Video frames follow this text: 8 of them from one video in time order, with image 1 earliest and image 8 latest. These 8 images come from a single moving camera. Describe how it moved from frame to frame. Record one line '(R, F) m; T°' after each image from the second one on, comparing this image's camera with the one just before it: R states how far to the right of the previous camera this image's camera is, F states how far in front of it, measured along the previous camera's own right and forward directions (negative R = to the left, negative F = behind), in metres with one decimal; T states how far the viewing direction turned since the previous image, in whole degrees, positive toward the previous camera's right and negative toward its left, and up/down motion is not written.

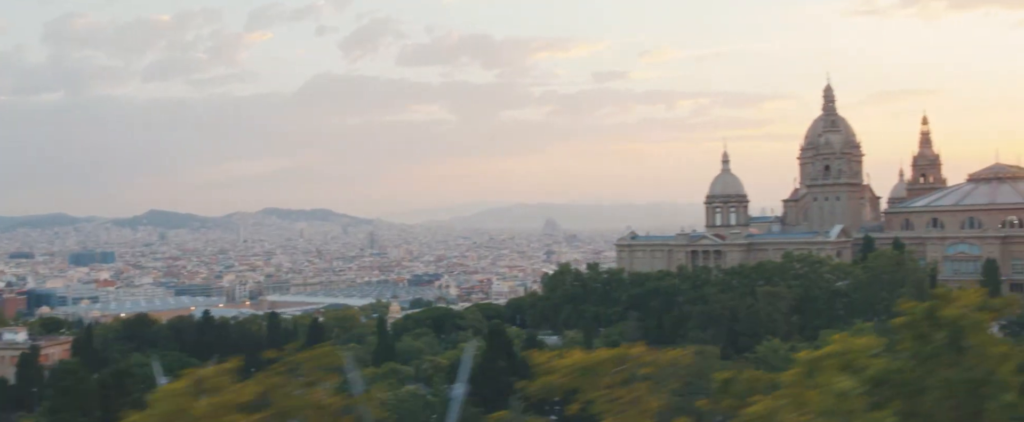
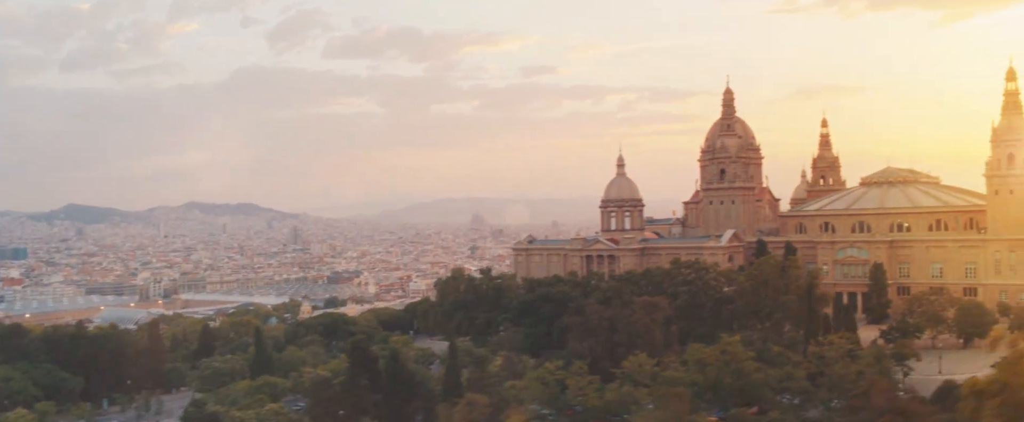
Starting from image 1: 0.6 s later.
(+3.5, +1.8) m; +4°
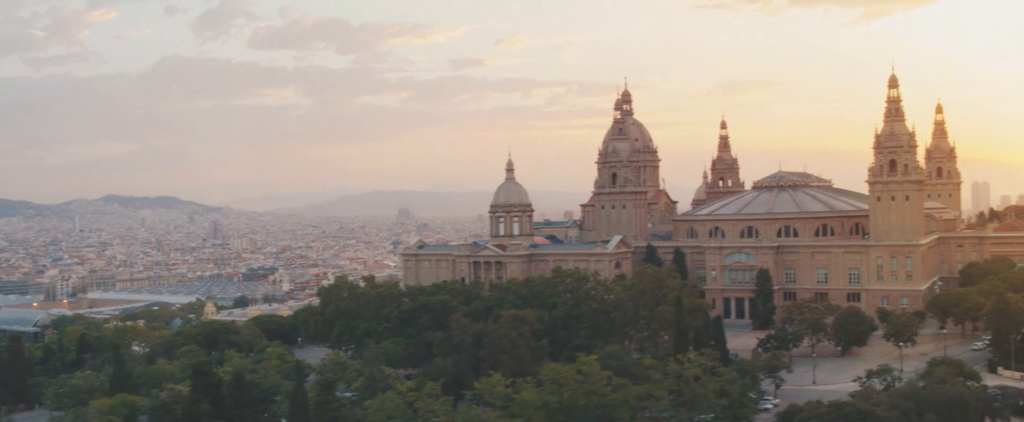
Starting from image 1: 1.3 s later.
(+3.9, +2.1) m; +4°
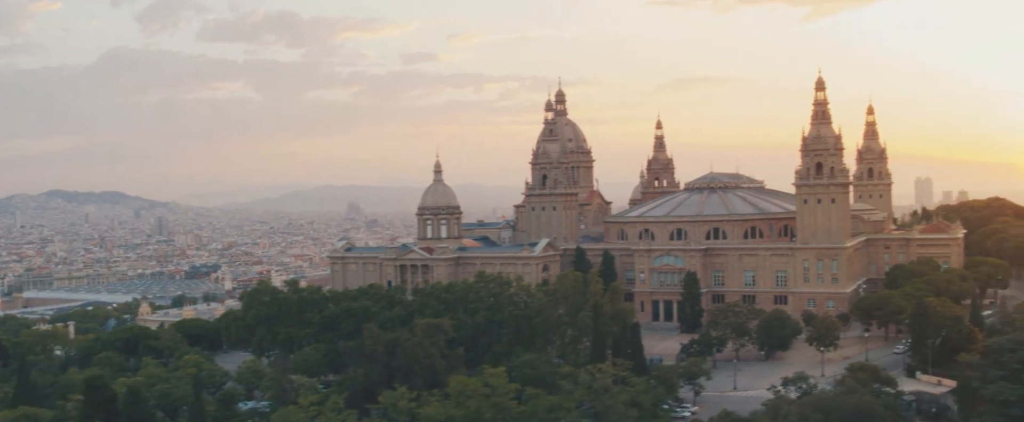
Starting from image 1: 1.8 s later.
(+2.3, +1.3) m; +3°
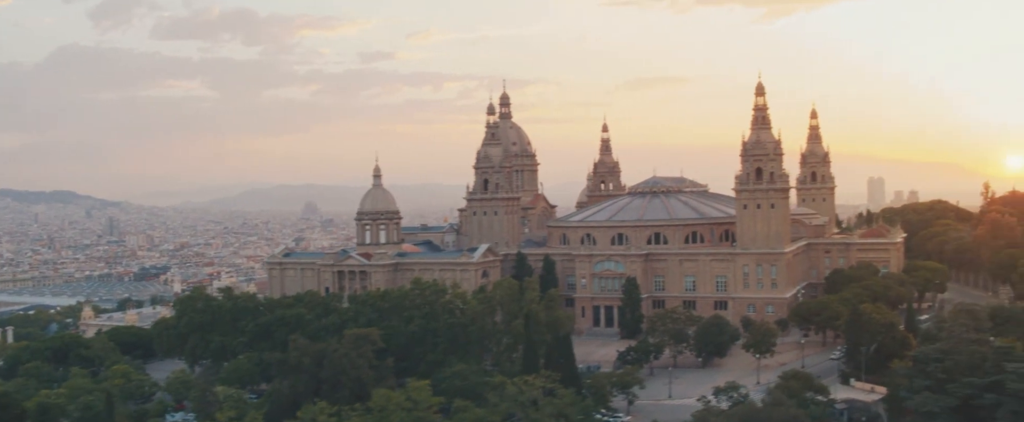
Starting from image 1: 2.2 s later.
(+1.7, +0.9) m; +2°
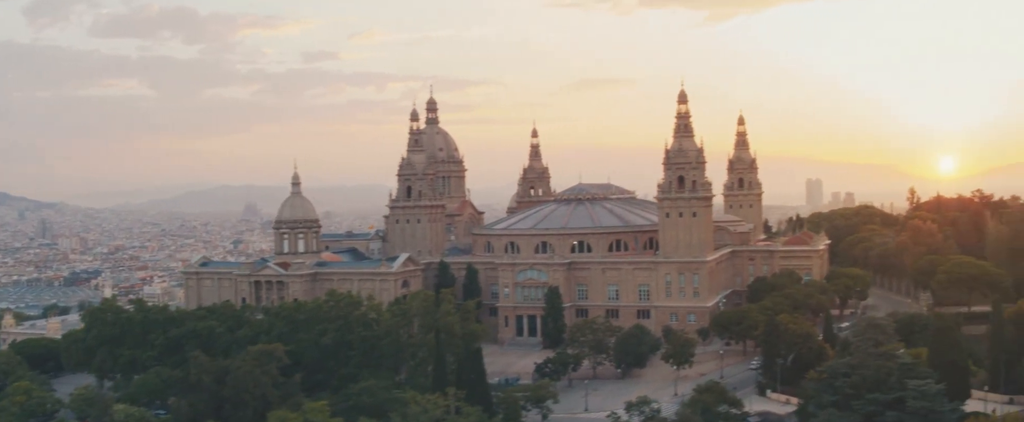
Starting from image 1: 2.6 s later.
(+2.0, +1.1) m; +3°
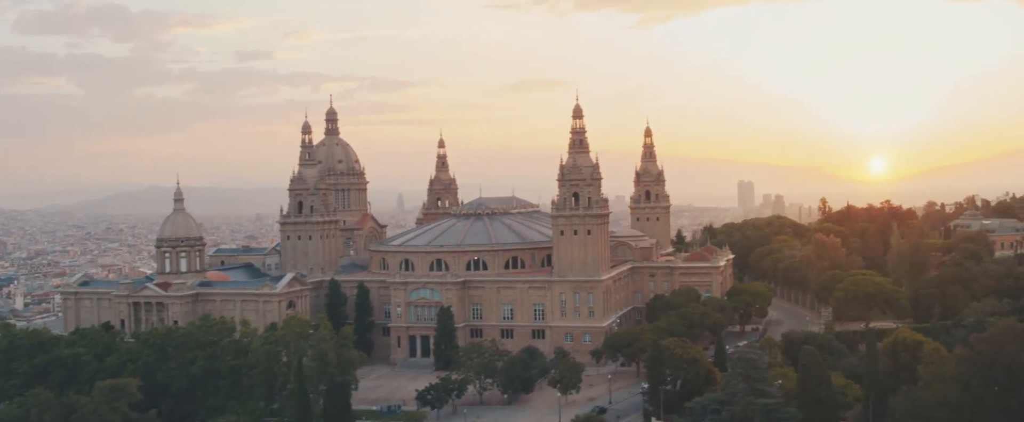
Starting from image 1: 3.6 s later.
(+3.8, +1.9) m; +3°
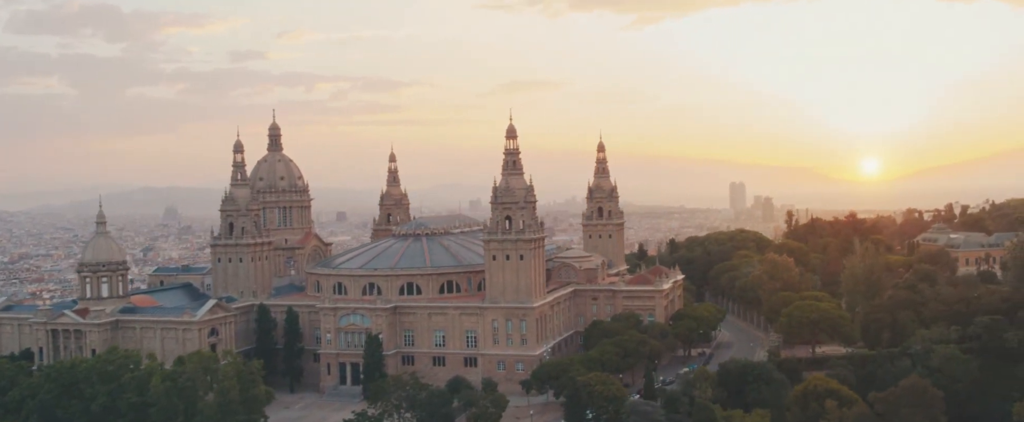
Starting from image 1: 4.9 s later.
(+4.9, +2.3) m; 0°
